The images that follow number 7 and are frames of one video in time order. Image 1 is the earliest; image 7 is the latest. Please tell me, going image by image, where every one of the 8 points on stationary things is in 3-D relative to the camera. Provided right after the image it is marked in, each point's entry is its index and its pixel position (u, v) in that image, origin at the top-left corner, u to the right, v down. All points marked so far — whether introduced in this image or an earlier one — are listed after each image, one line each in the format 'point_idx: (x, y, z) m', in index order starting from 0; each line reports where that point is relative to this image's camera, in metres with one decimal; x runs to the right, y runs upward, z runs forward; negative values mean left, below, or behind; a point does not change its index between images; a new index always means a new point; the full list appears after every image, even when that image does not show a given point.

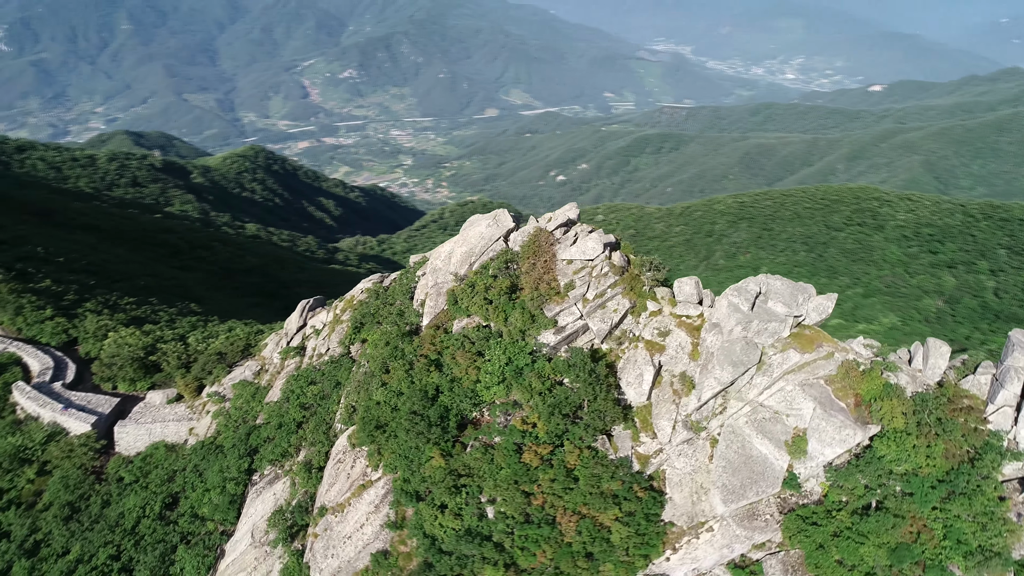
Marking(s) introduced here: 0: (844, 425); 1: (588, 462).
0: (+5.0, -2.1, +11.1) m
1: (+1.2, -2.7, +11.3) m
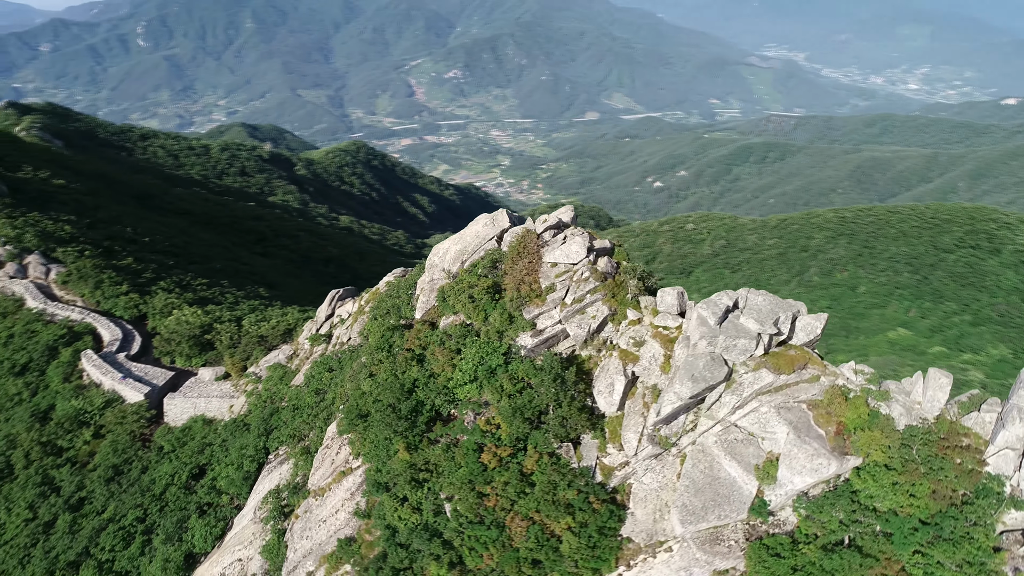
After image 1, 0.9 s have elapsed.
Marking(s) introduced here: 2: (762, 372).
0: (+4.4, -2.4, +10.4) m
1: (+0.5, -2.8, +11.1) m
2: (+3.6, -1.3, +10.8) m
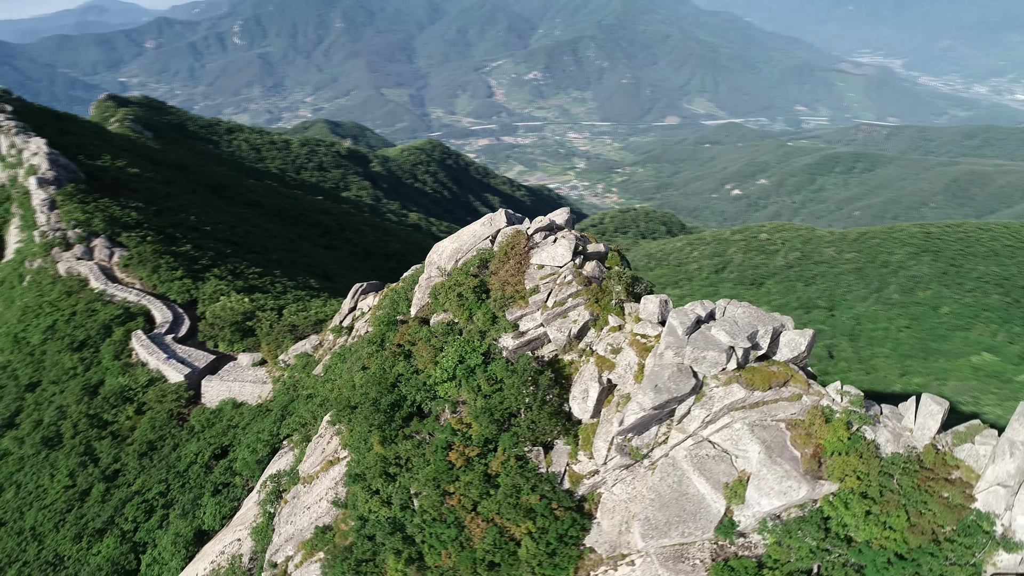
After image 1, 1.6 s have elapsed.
0: (+3.7, -2.6, +10.0) m
1: (0.0, -2.8, +11.1) m
2: (+3.1, -1.4, +10.4) m
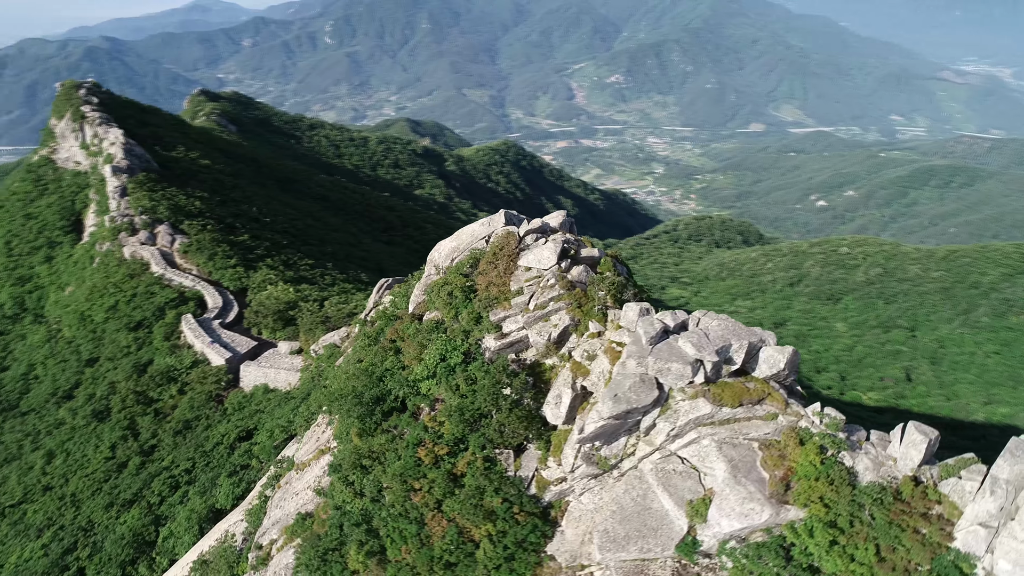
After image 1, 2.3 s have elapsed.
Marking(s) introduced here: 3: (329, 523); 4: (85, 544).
0: (+3.1, -2.8, +9.5) m
1: (-0.5, -2.8, +11.0) m
2: (+2.6, -1.6, +10.1) m
3: (-2.9, -3.7, +11.7) m
4: (-11.4, -6.9, +19.3) m
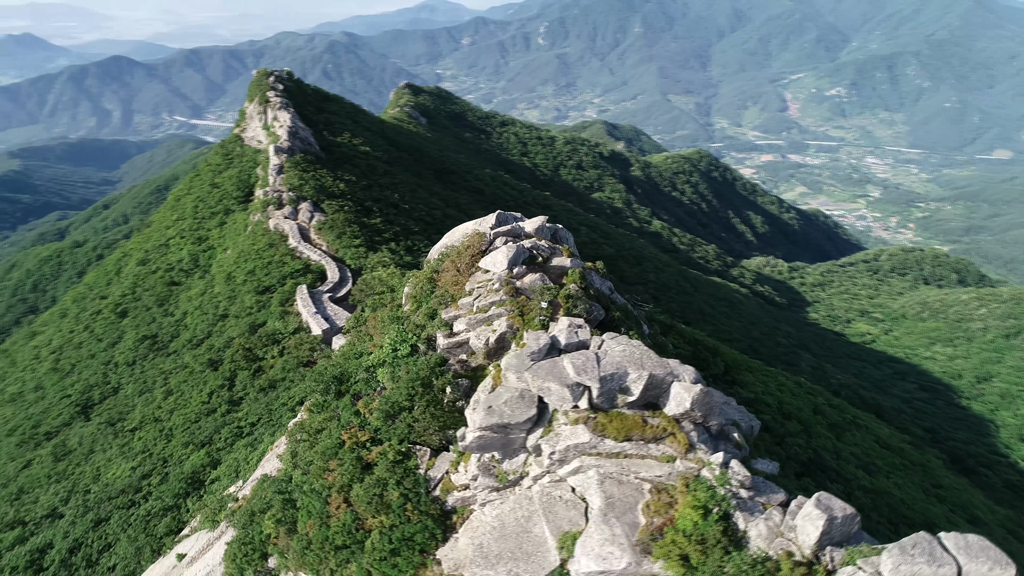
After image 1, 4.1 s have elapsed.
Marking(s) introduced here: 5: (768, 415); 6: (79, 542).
0: (+1.2, -3.1, +8.8) m
1: (-1.9, -2.7, +11.1) m
2: (+0.9, -1.8, +9.4) m
3: (-4.1, -3.4, +12.4) m
4: (-10.7, -5.6, +22.0) m
5: (+7.0, -3.4, +19.8) m
6: (-11.7, -6.9, +19.6) m
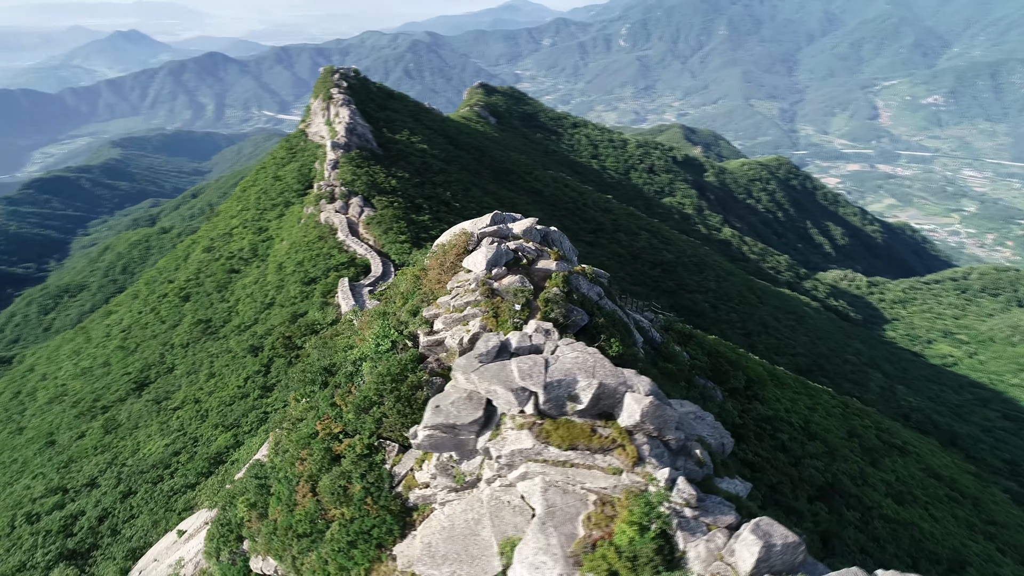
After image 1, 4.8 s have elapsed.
0: (+0.4, -3.1, +8.6) m
1: (-2.5, -2.6, +11.3) m
2: (+0.3, -1.9, +9.3) m
3: (-4.6, -3.2, +12.7) m
4: (-10.3, -5.2, +22.9) m
5: (+7.2, -3.8, +19.0) m
6: (-11.6, -6.4, +20.7) m
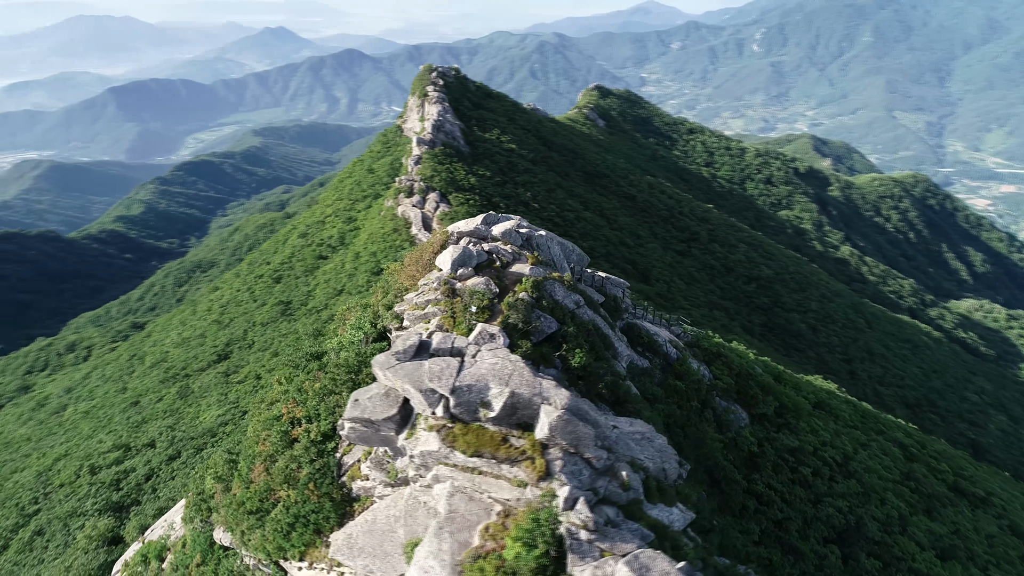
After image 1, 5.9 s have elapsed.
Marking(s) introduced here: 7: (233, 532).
0: (-0.9, -3.1, +8.5) m
1: (-3.3, -2.5, +11.6) m
2: (-0.8, -1.9, +9.2) m
3: (-5.2, -2.9, +13.3) m
4: (-9.3, -4.6, +24.3) m
5: (+7.4, -4.4, +17.7) m
6: (-11.0, -5.6, +22.3) m
7: (-4.4, -3.8, +11.5) m
